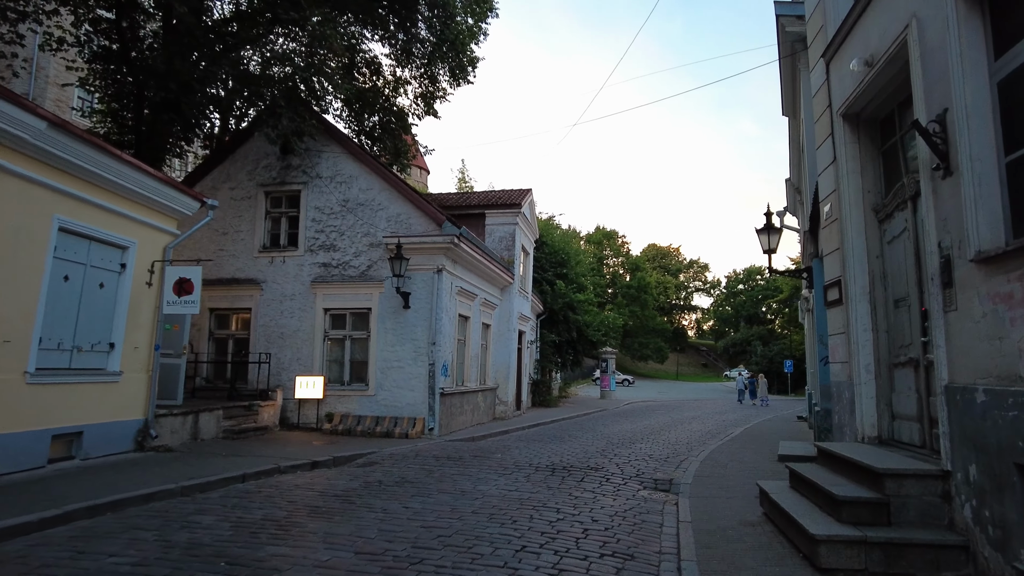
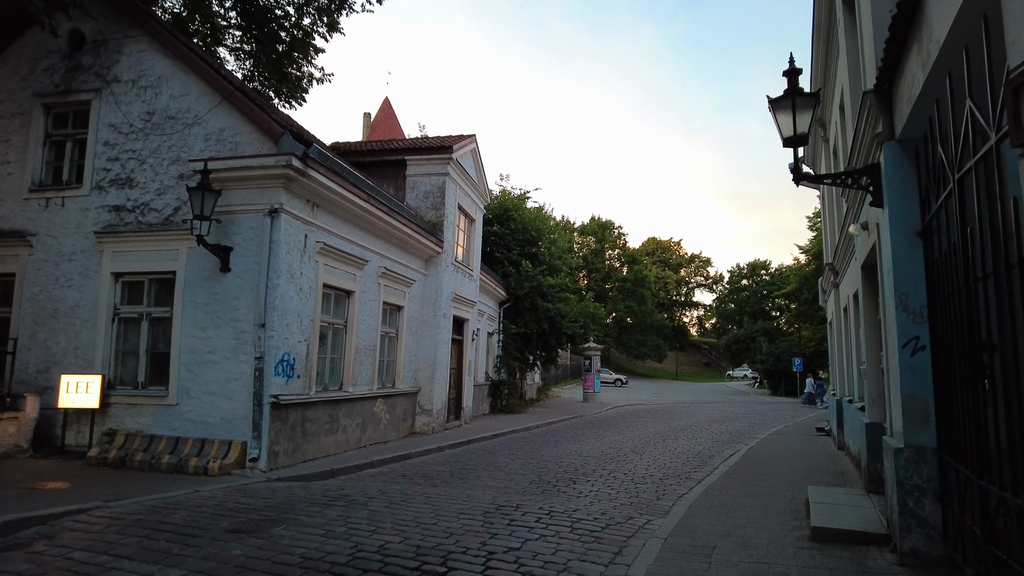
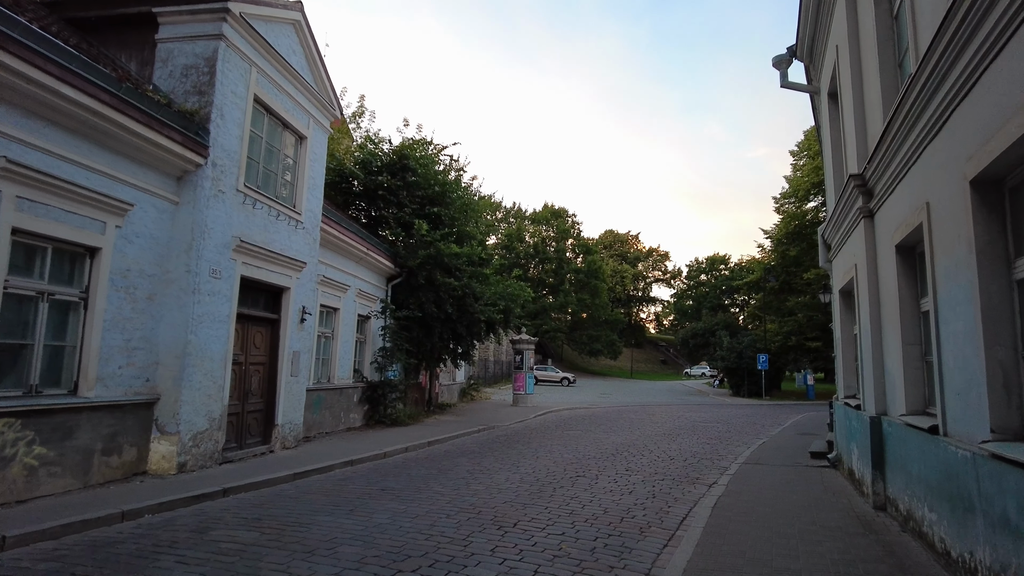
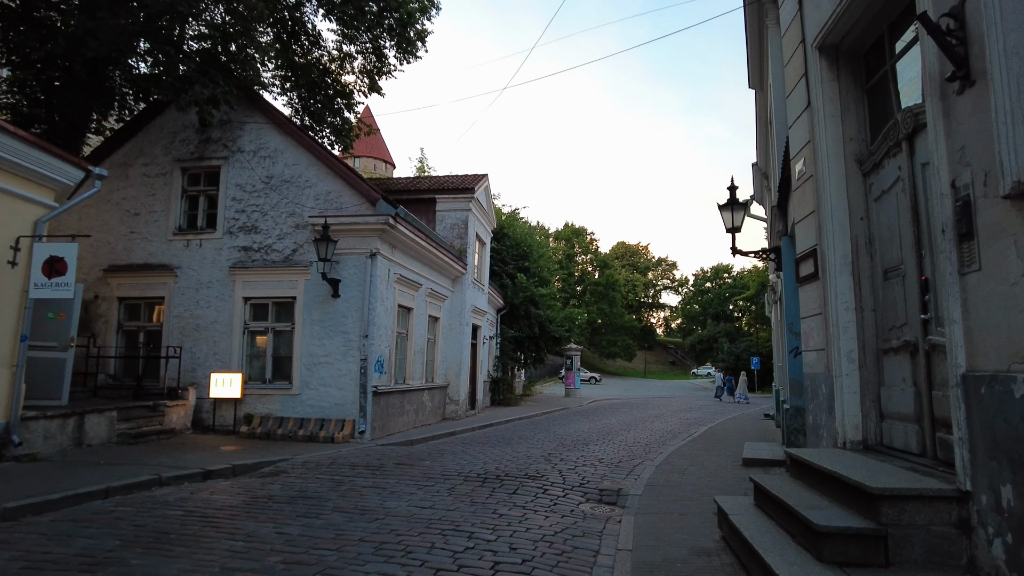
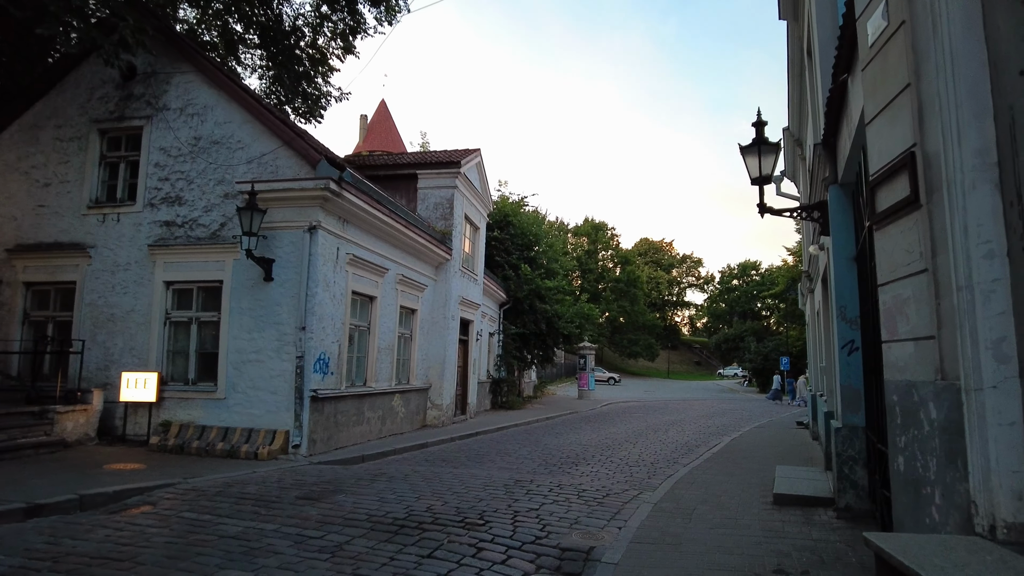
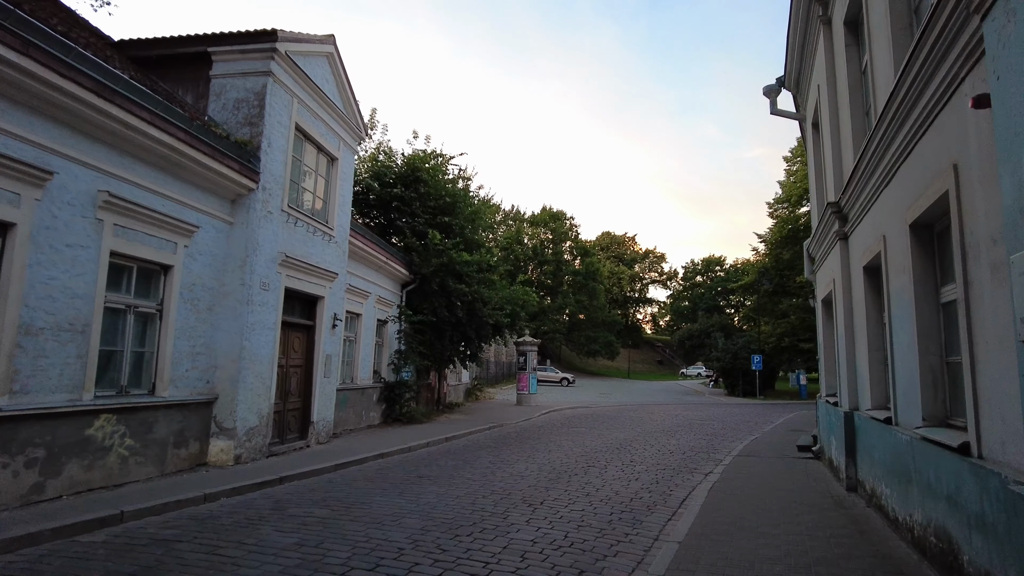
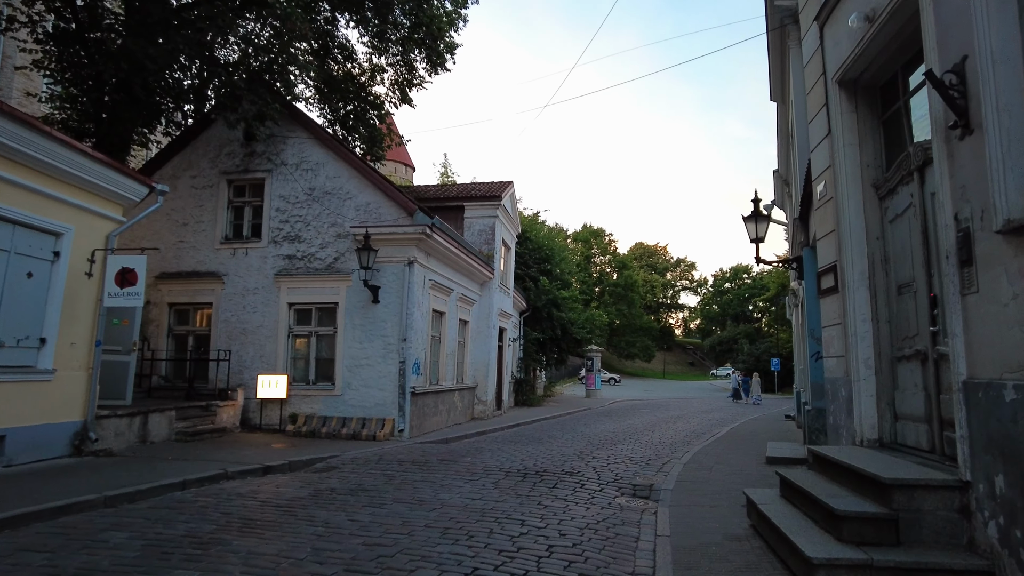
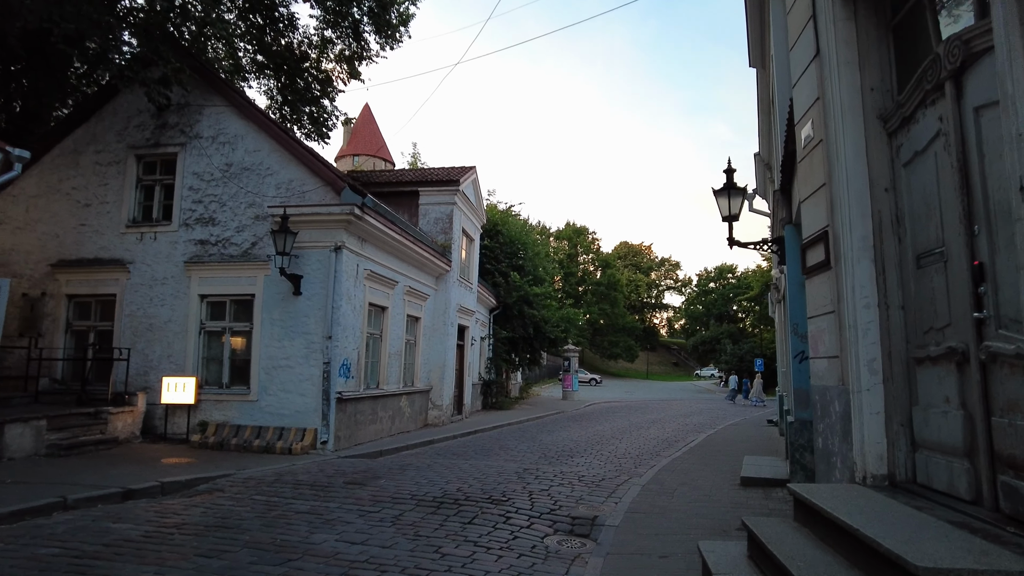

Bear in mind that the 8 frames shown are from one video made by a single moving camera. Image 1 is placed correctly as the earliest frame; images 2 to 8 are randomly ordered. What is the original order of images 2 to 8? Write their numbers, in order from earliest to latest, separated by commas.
7, 4, 8, 5, 2, 6, 3
